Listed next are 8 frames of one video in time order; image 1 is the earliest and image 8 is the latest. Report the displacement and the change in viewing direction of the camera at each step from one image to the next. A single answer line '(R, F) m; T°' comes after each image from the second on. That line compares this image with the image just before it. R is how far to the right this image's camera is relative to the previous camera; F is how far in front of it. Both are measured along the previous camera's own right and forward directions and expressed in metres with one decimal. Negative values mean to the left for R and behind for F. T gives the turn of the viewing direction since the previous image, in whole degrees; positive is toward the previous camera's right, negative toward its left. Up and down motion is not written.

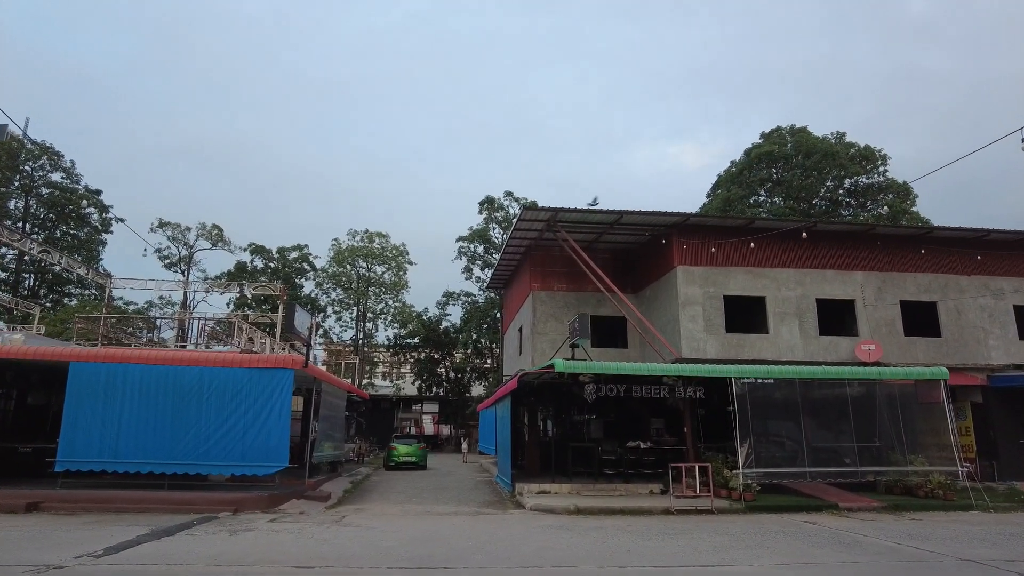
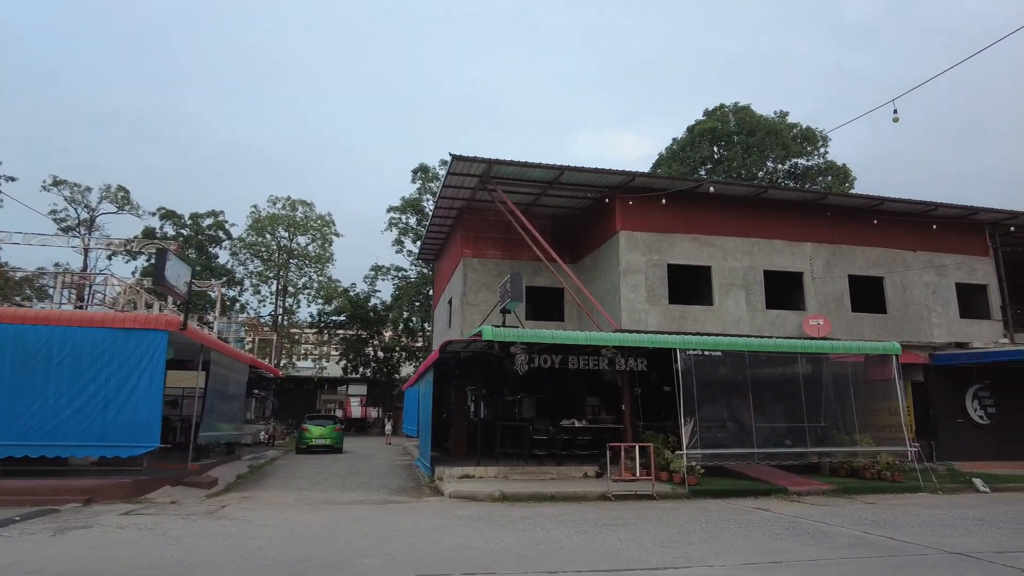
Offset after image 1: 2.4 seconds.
(+0.3, +1.7) m; +5°
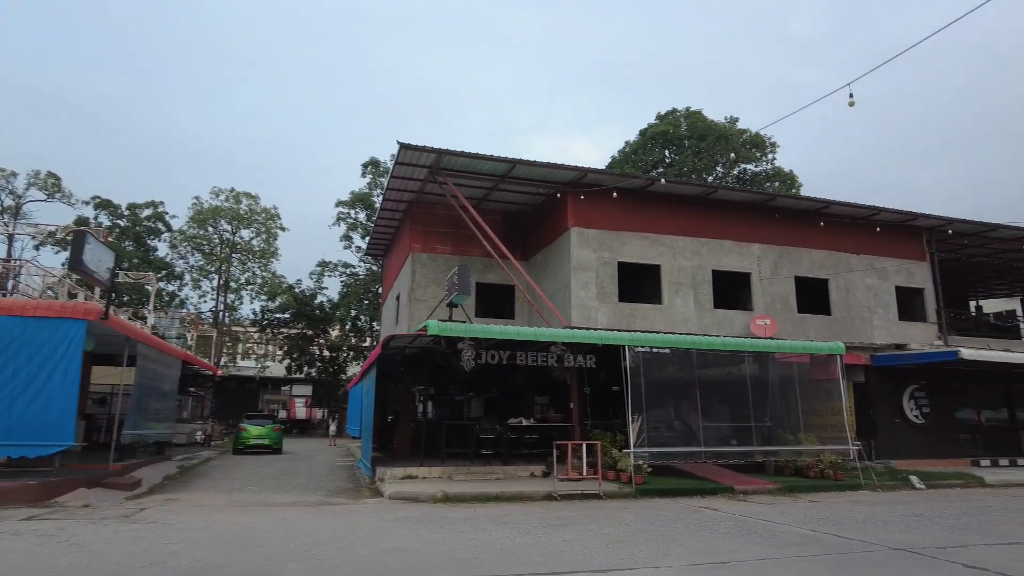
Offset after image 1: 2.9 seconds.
(+0.1, +0.4) m; +4°
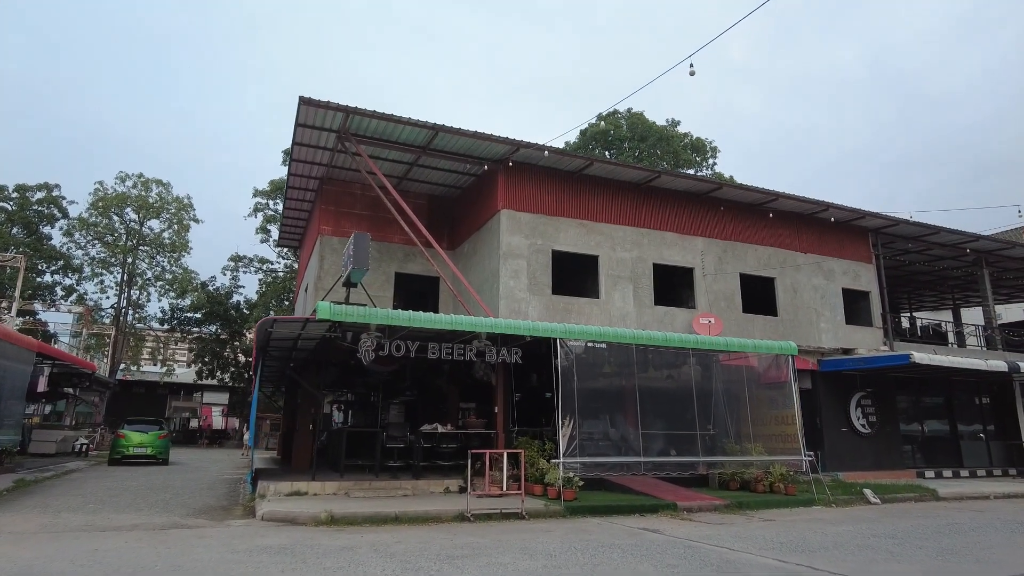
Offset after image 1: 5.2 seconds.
(+0.4, +1.8) m; +5°
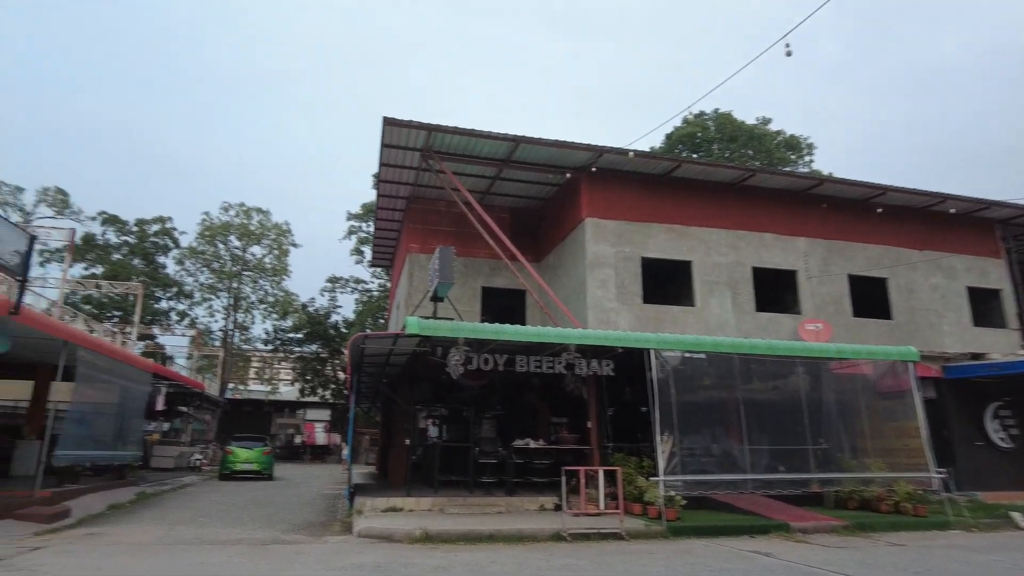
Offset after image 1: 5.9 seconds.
(0.0, +0.3) m; -8°
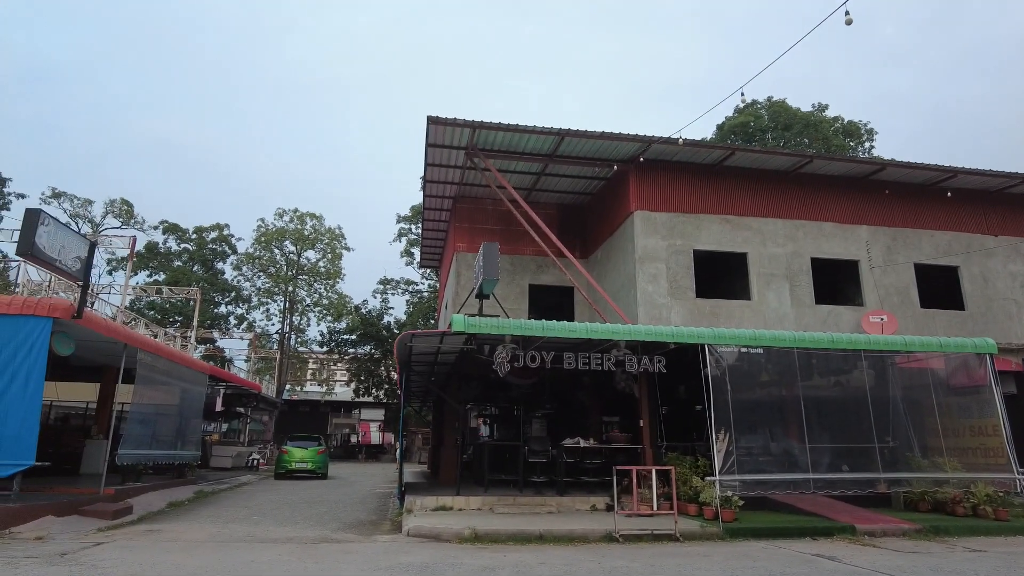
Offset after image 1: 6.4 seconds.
(+0.1, +0.2) m; -4°
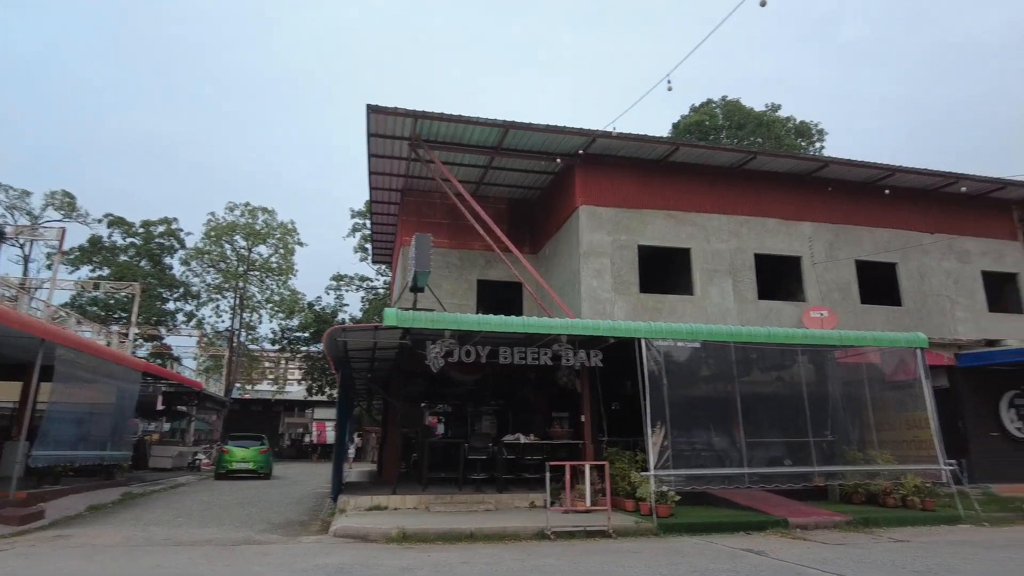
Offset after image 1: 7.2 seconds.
(+0.4, +0.2) m; +3°
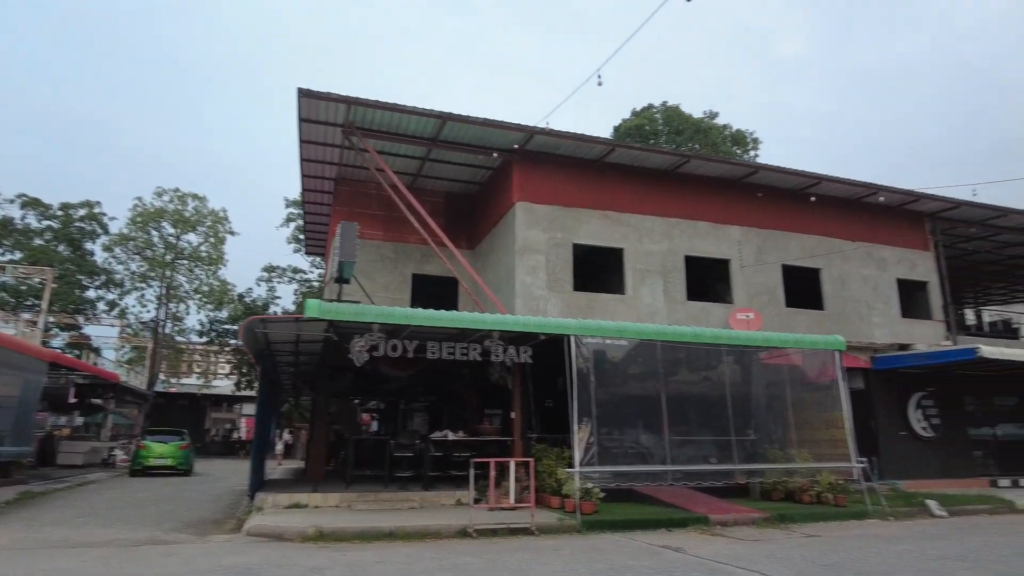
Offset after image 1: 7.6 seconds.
(+0.2, +0.1) m; +5°
